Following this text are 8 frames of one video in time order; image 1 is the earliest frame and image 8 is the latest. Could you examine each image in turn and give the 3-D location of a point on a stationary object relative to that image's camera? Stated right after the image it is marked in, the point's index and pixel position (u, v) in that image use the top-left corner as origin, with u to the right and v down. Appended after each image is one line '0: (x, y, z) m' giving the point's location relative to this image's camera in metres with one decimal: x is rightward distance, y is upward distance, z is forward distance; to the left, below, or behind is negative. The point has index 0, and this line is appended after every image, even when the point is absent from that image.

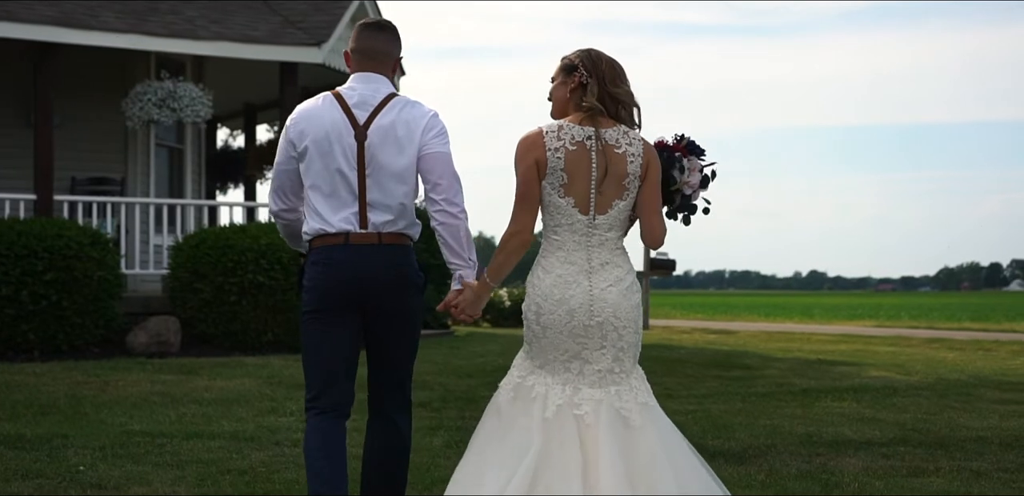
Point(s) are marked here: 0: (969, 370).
0: (+4.8, -1.3, +13.8) m
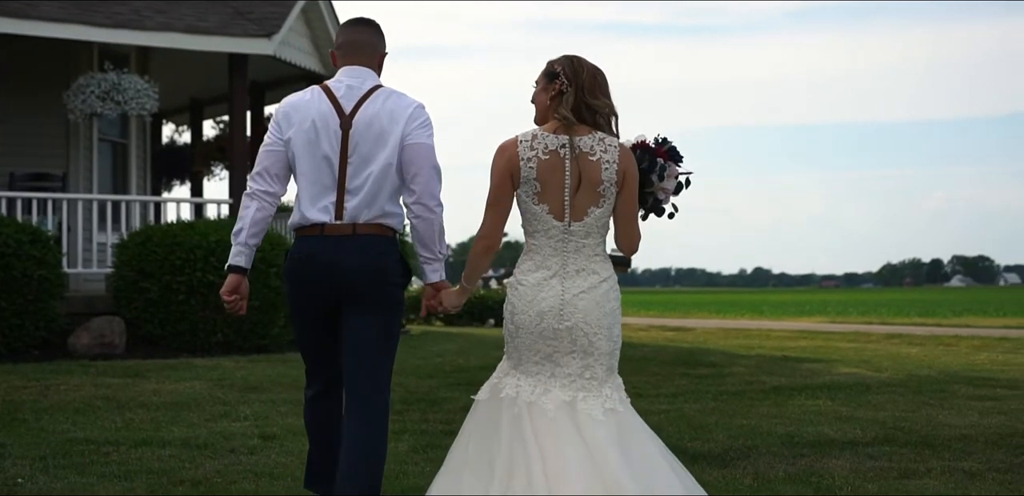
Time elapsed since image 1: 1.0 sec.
0: (+4.4, -1.2, +13.6) m
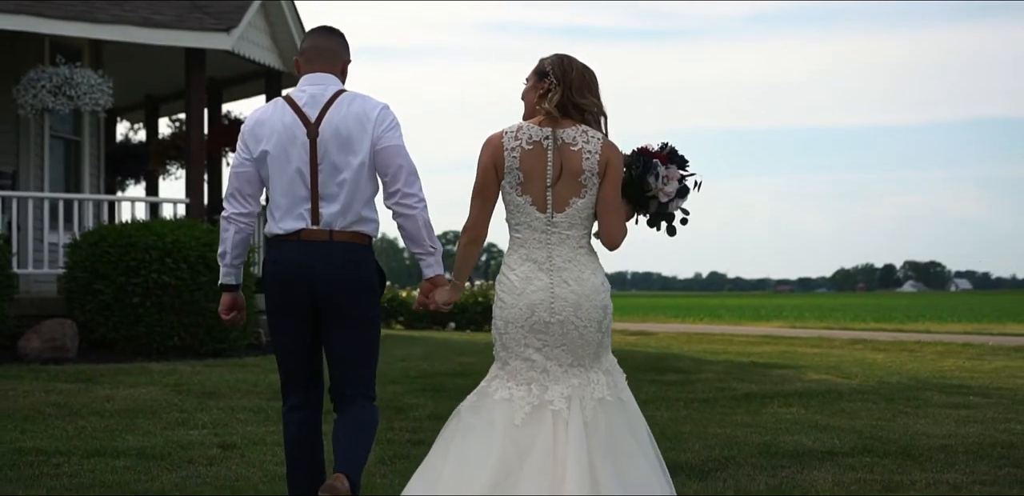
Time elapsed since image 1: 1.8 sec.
0: (+4.1, -1.3, +13.5) m
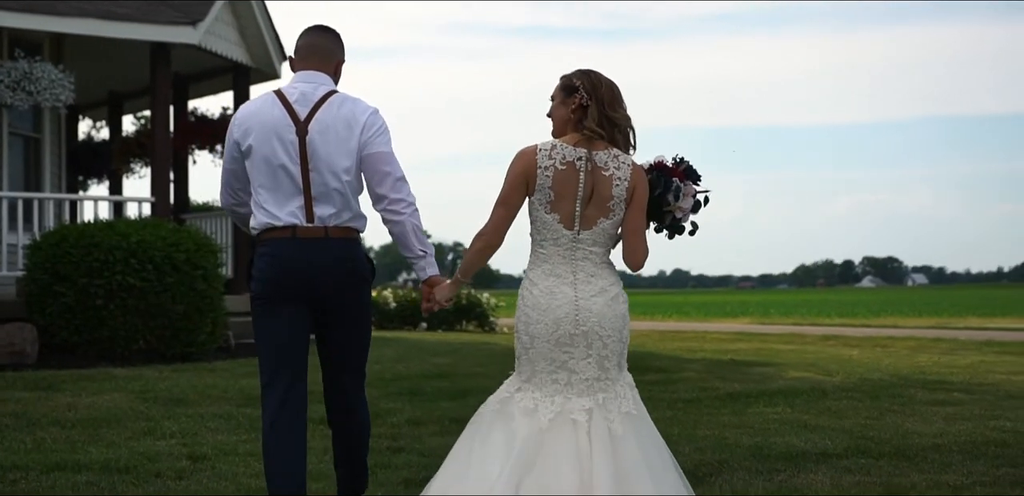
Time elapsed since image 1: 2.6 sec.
0: (+3.8, -1.2, +13.3) m
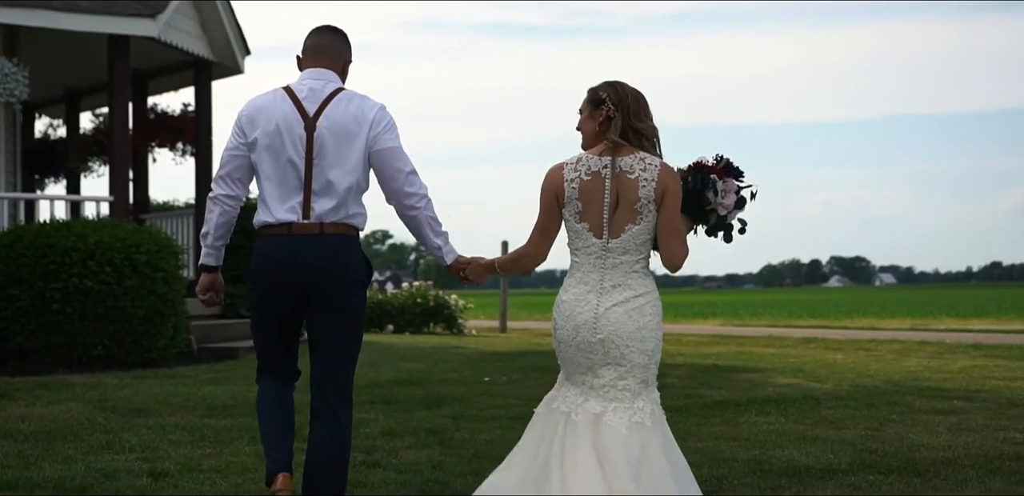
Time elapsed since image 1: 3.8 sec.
0: (+3.6, -1.2, +12.9) m
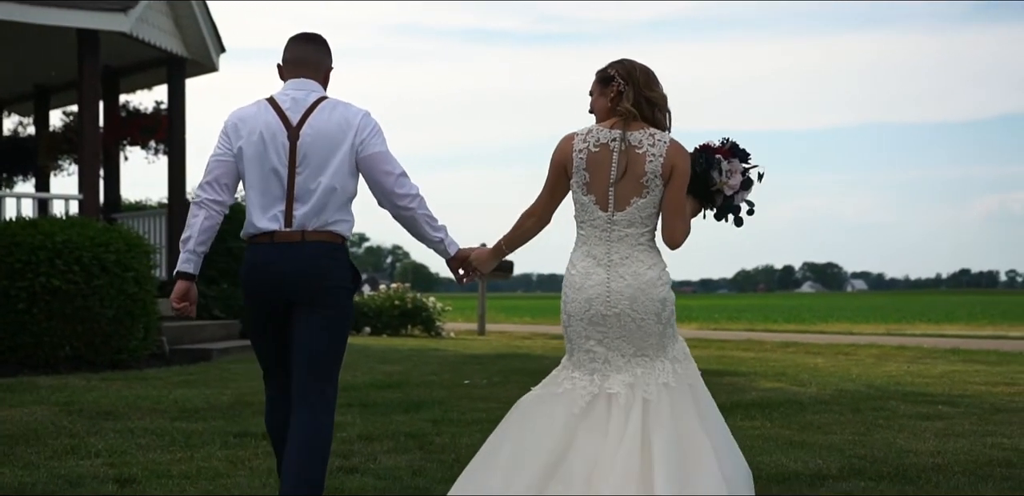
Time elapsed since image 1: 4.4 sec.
0: (+3.3, -1.3, +12.7) m
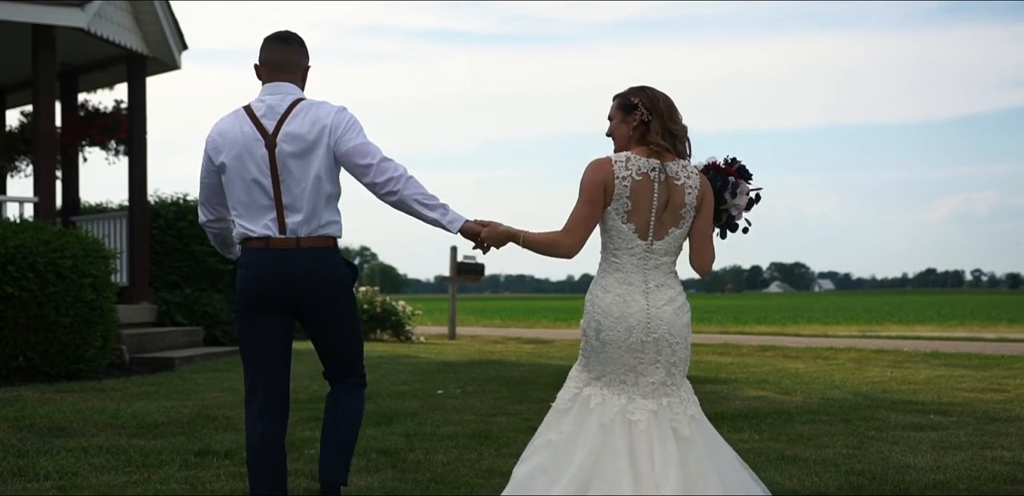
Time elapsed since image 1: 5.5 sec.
0: (+3.1, -1.3, +12.4) m
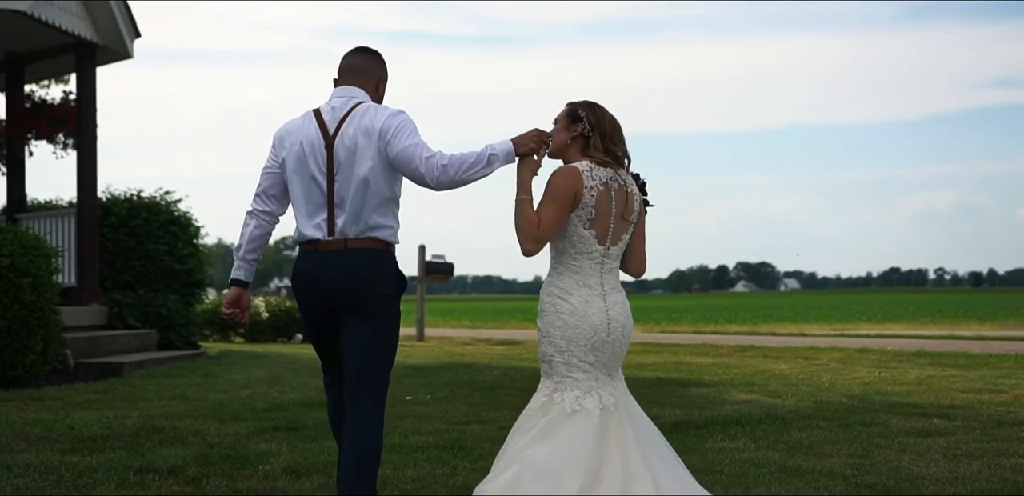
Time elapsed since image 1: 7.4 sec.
0: (+2.9, -1.2, +11.8) m
